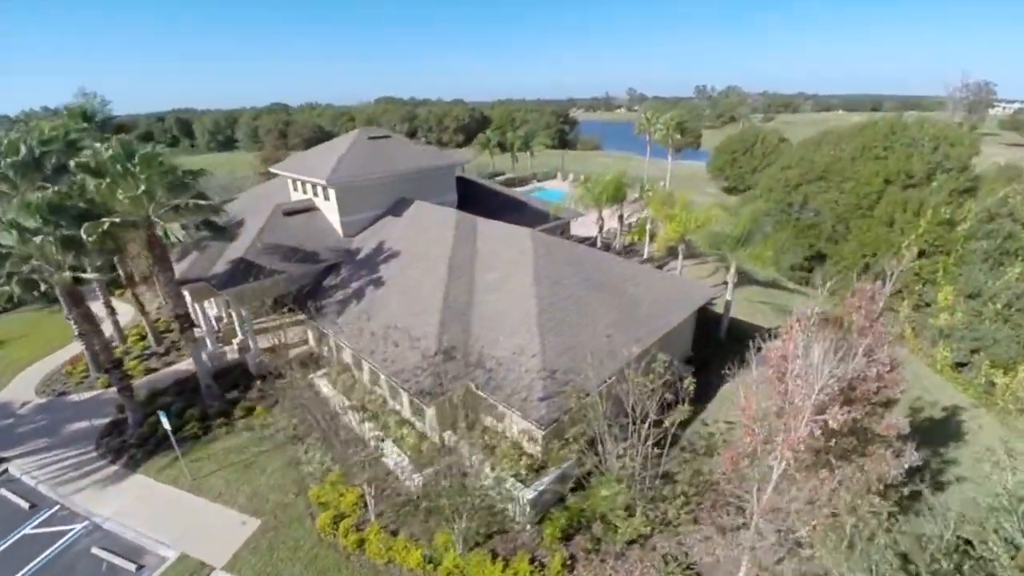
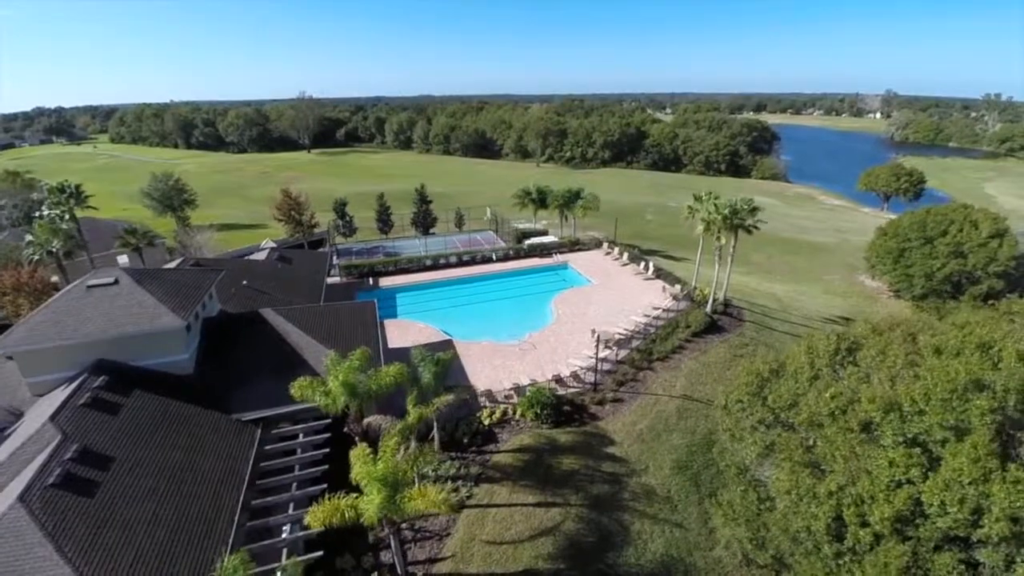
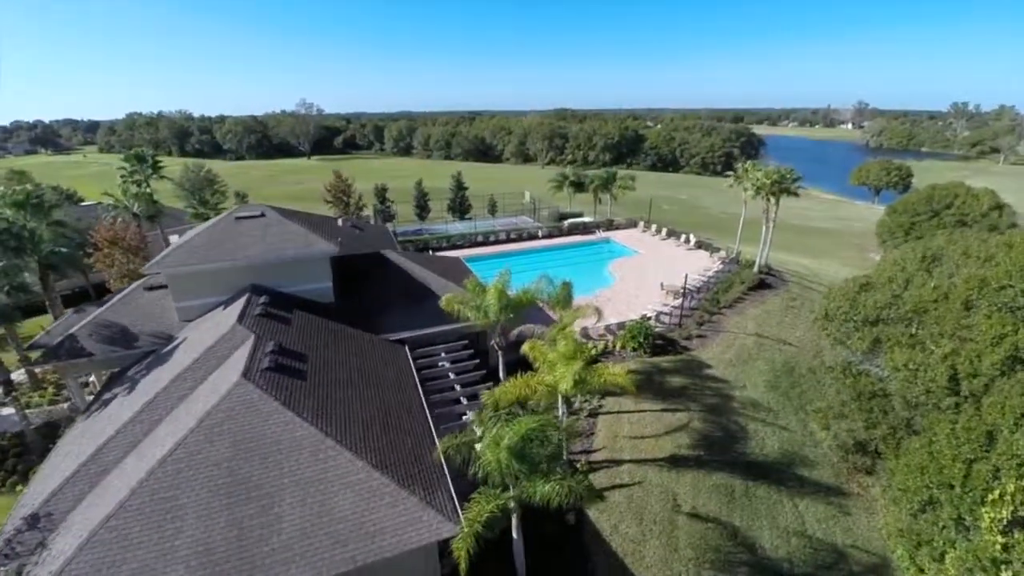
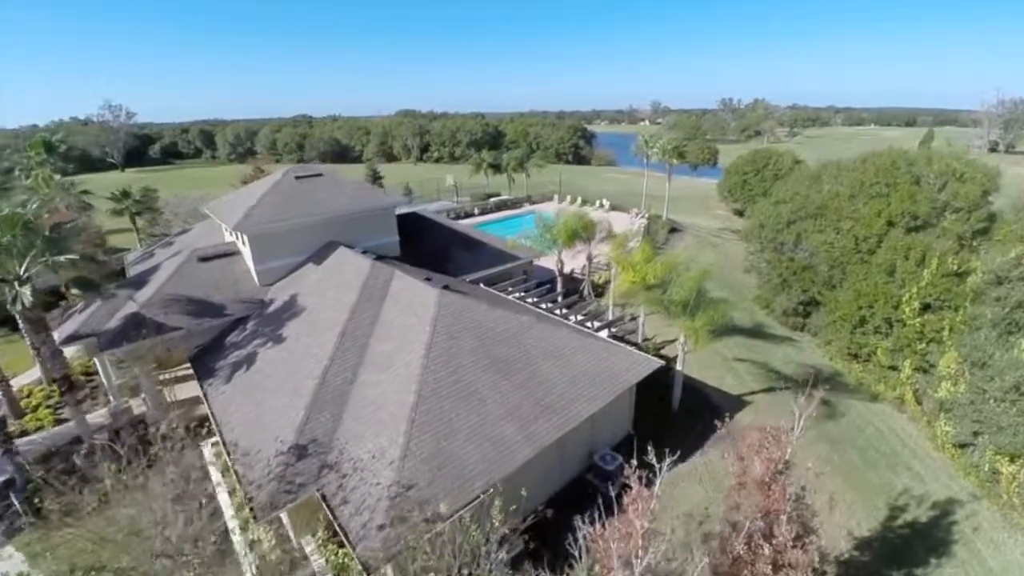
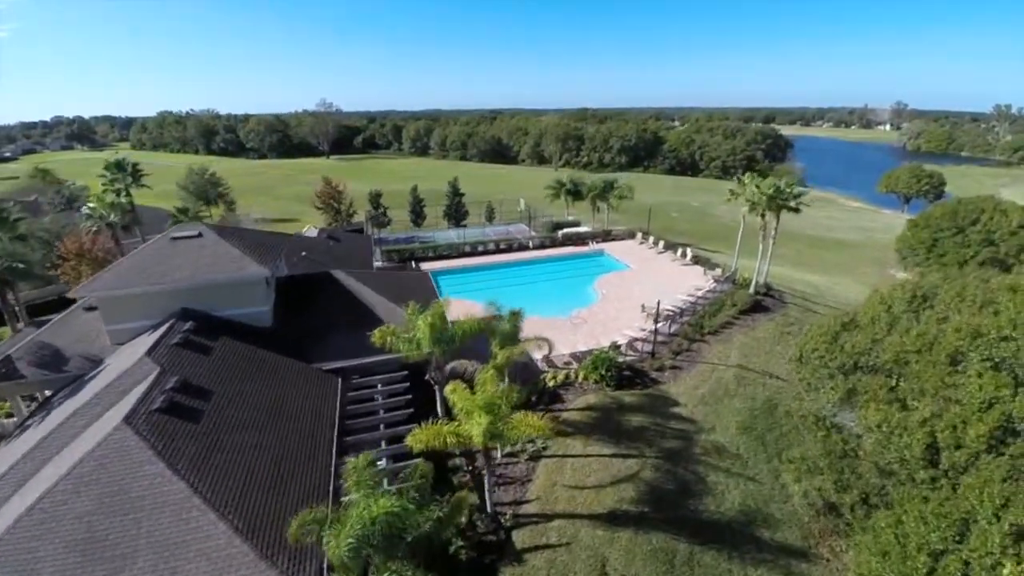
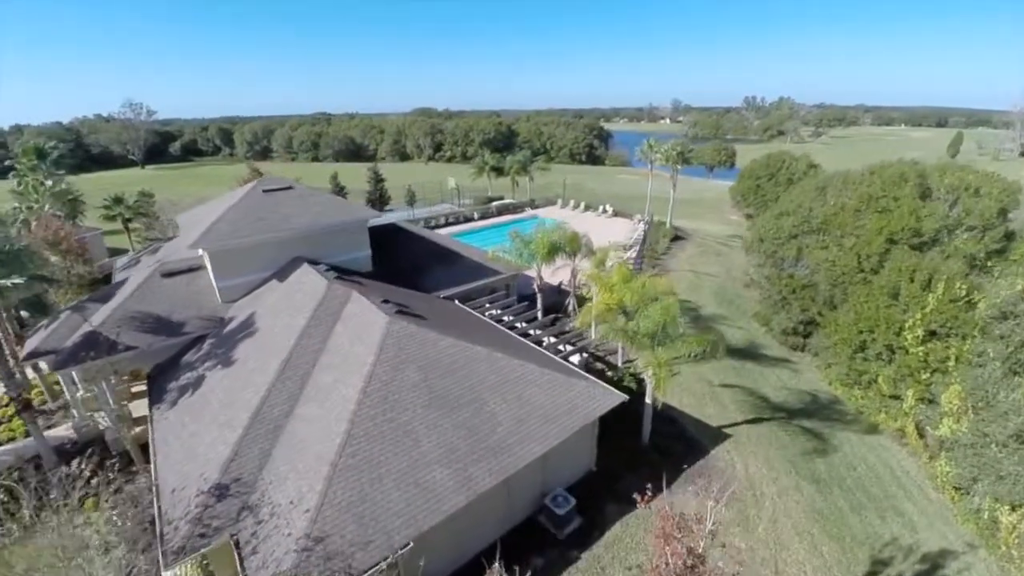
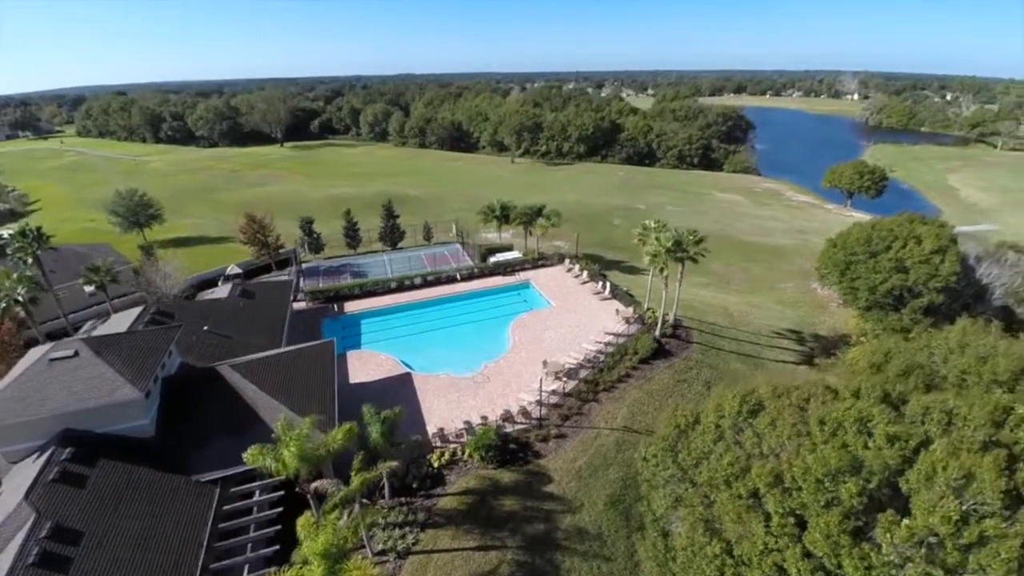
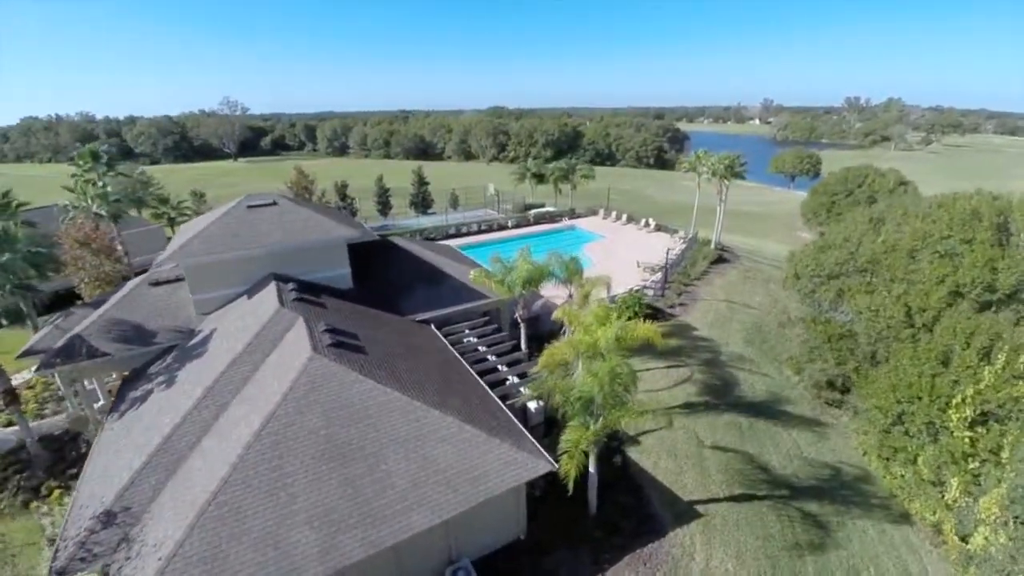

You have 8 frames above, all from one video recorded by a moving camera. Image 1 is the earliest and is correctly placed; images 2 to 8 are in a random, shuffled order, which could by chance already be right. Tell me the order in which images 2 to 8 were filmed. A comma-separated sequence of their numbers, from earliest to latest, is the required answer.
4, 6, 8, 3, 5, 2, 7
